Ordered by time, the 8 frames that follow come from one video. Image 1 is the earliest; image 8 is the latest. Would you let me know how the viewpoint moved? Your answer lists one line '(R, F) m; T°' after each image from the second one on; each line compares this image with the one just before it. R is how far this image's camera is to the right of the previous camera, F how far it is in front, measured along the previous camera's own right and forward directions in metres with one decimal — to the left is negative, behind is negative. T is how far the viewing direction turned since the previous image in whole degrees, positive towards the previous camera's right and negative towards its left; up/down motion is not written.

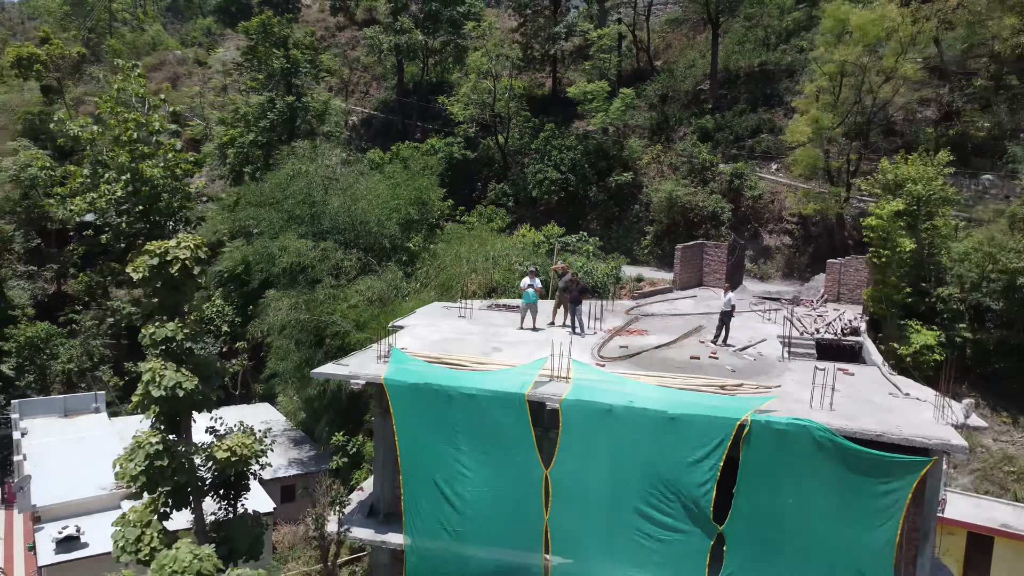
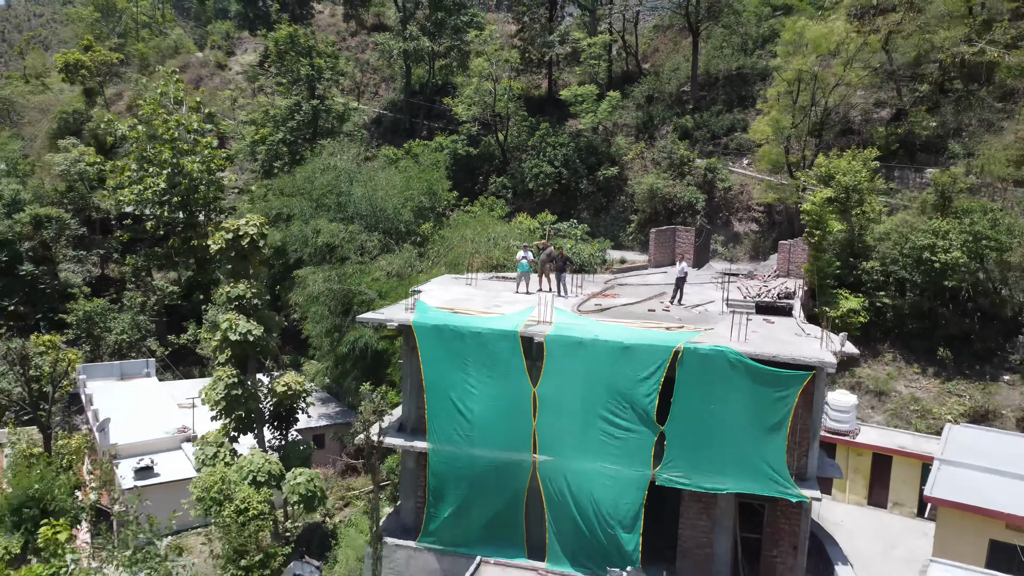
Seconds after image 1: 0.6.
(0.0, -3.1) m; 0°
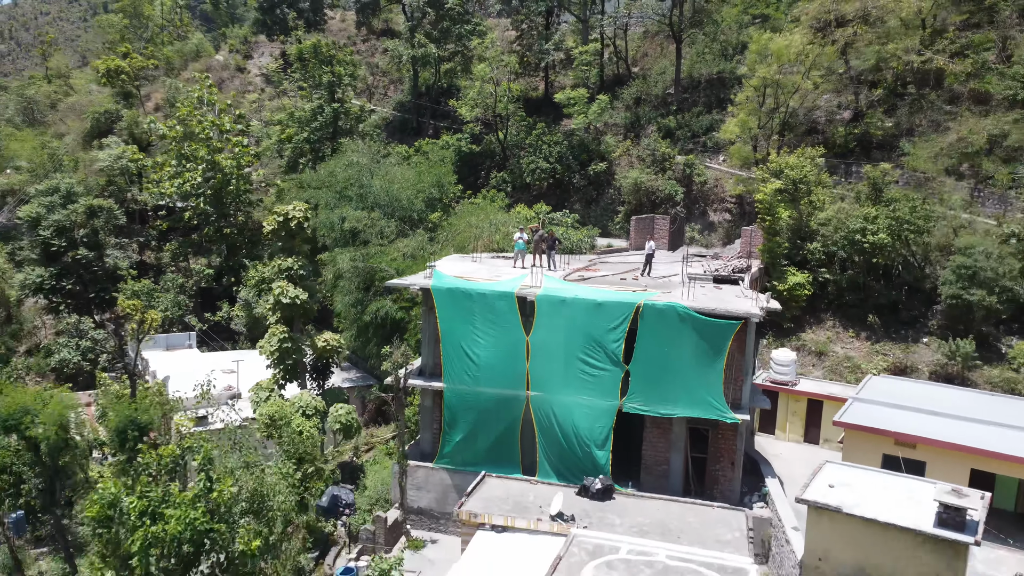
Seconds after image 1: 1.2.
(0.0, -3.3) m; 0°
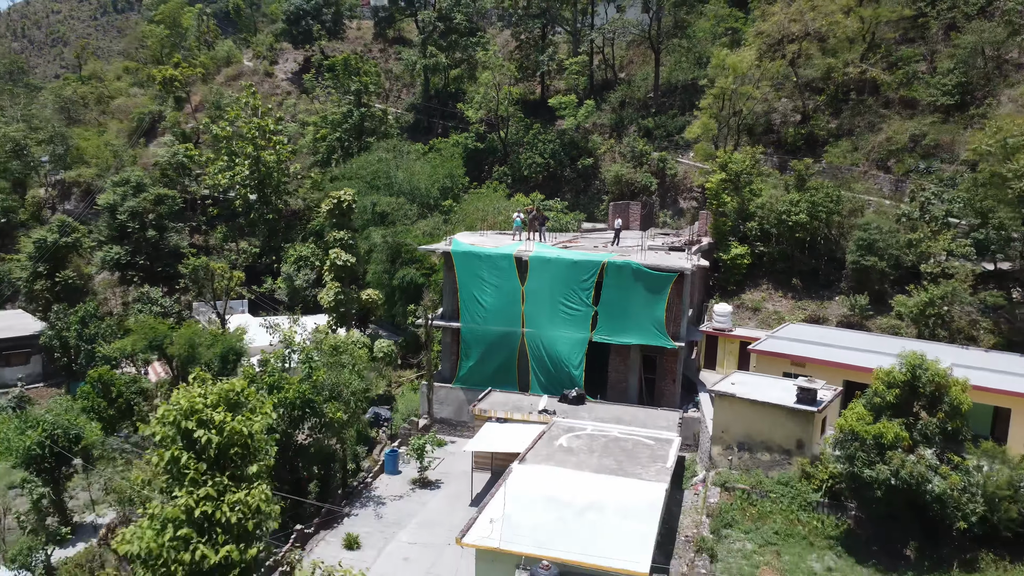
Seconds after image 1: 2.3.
(0.0, -5.5) m; 0°
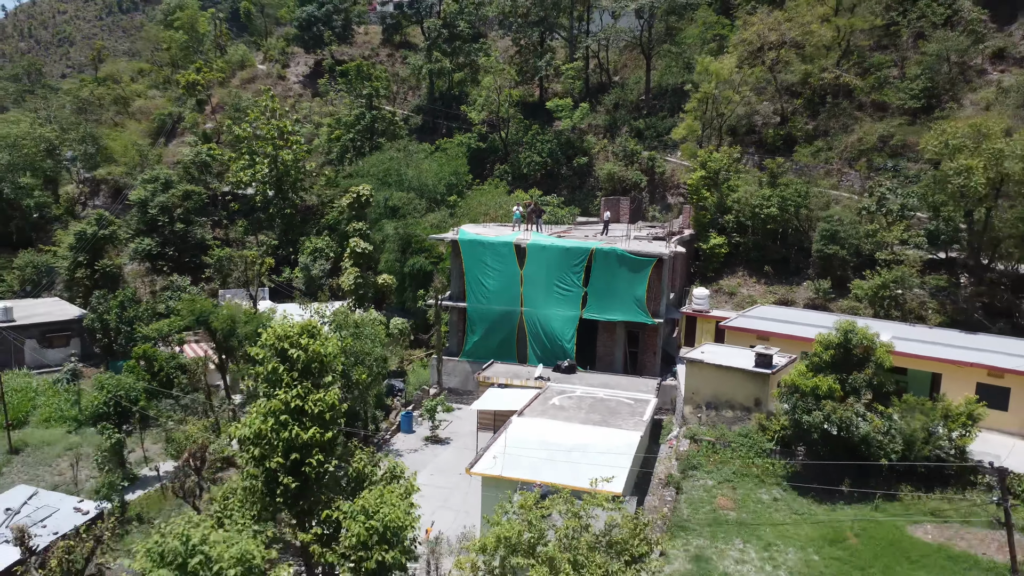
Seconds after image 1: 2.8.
(0.0, -2.8) m; 0°
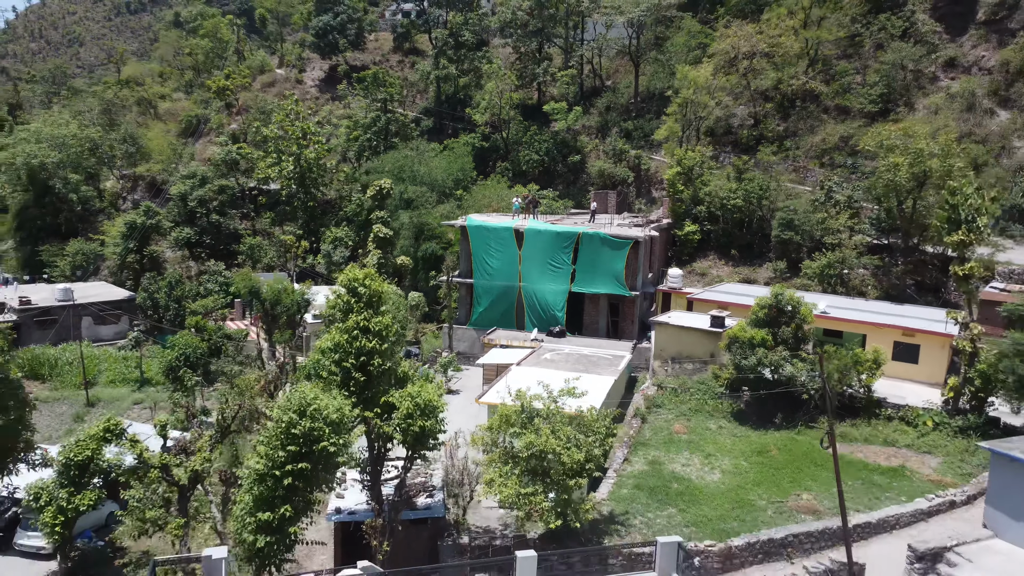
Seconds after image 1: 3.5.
(0.0, -4.4) m; 0°
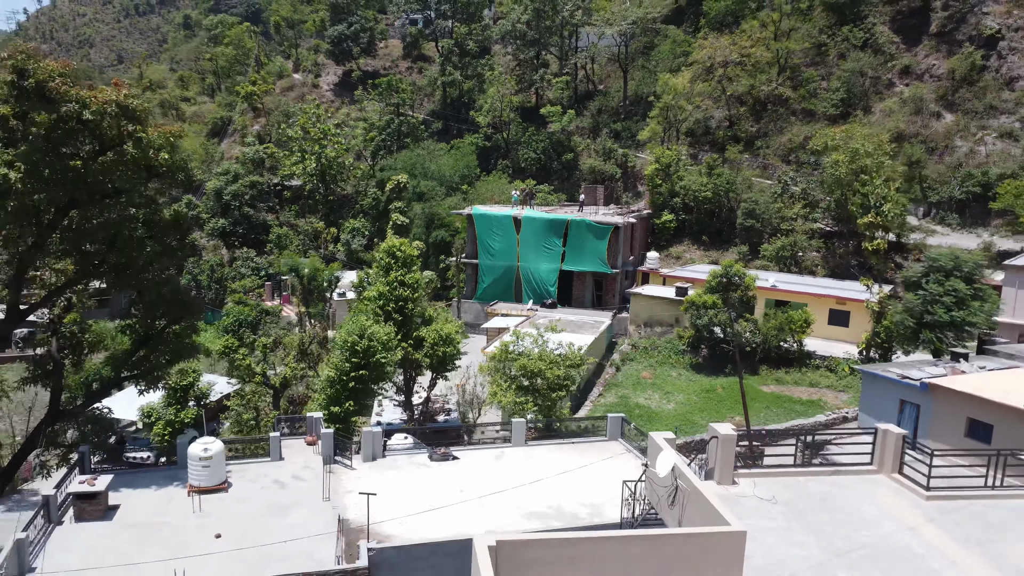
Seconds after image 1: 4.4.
(+0.1, -4.9) m; 0°
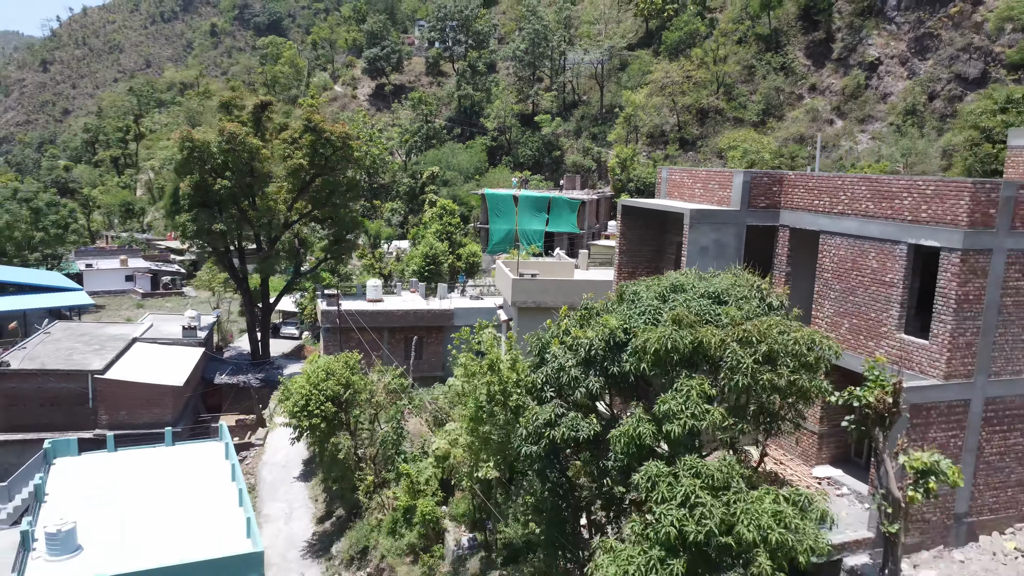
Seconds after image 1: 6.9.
(+0.2, -15.0) m; 0°
